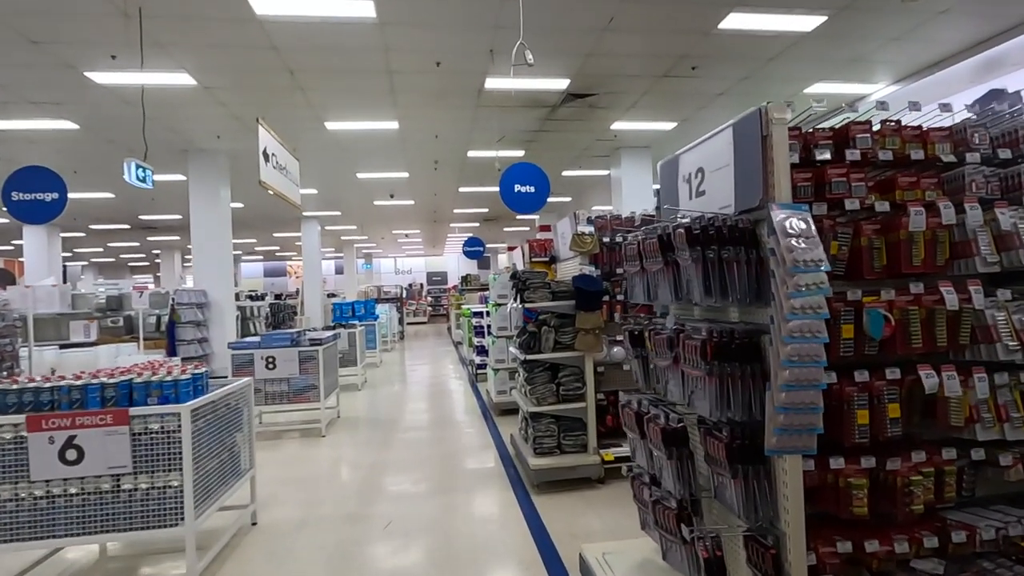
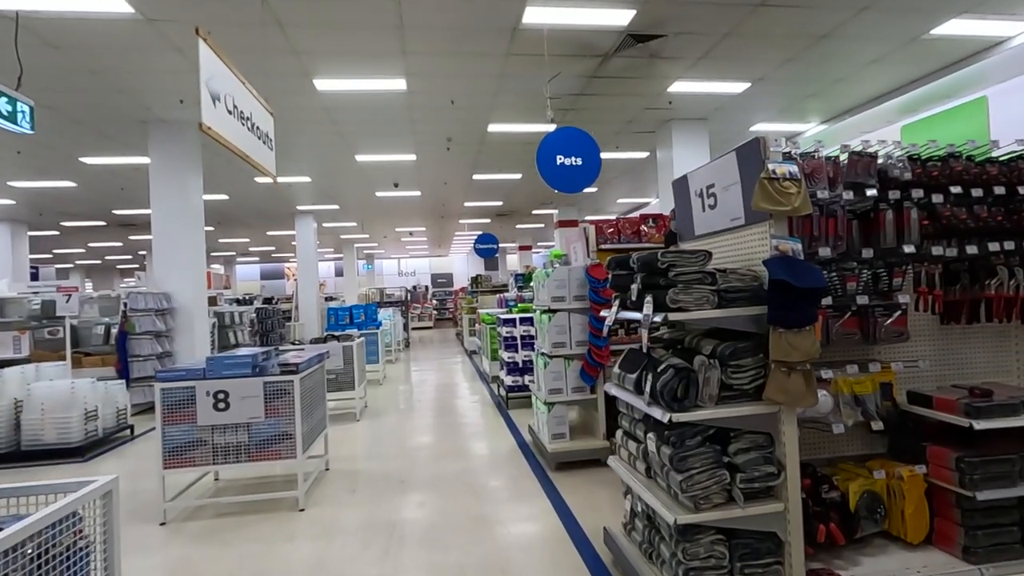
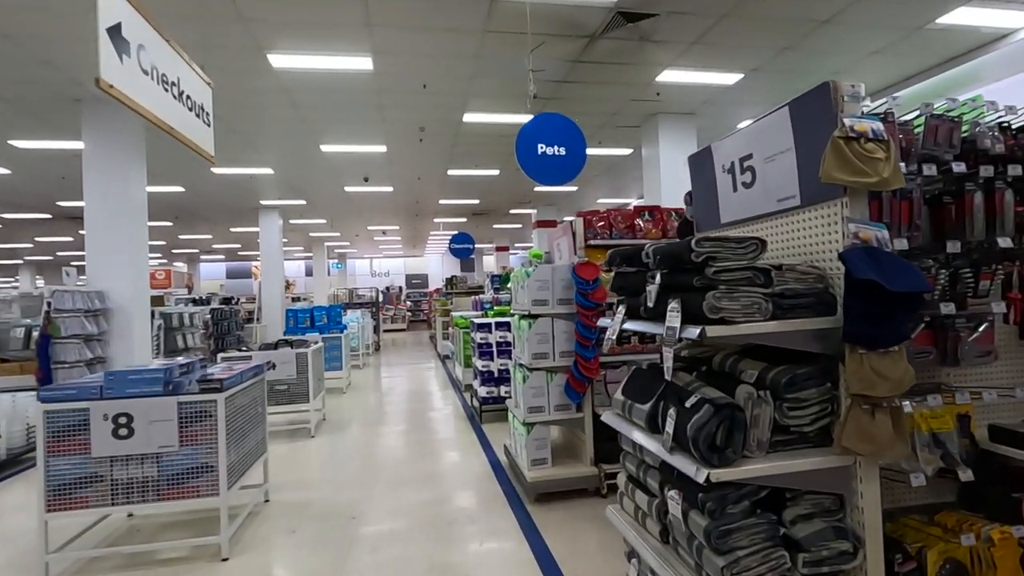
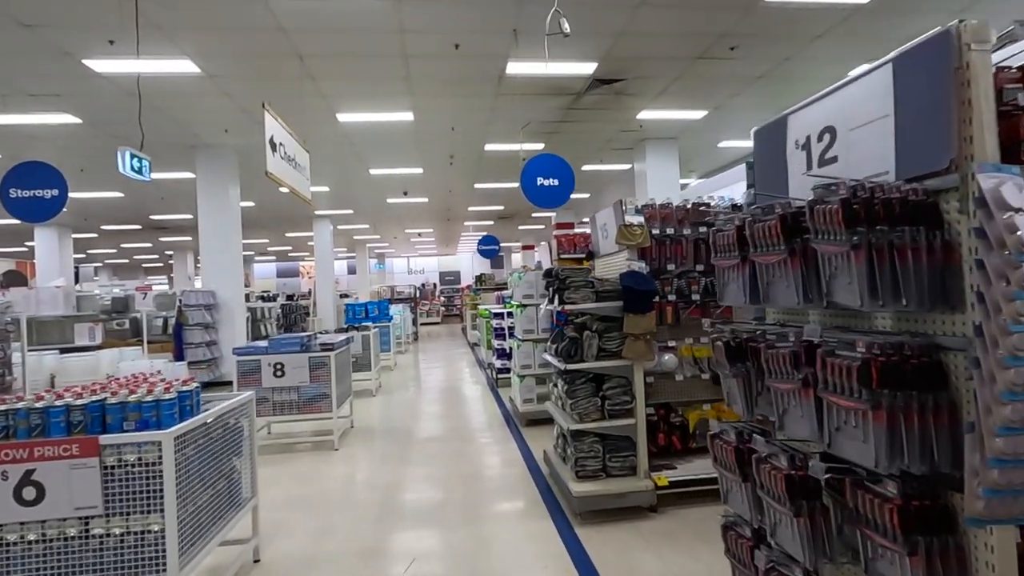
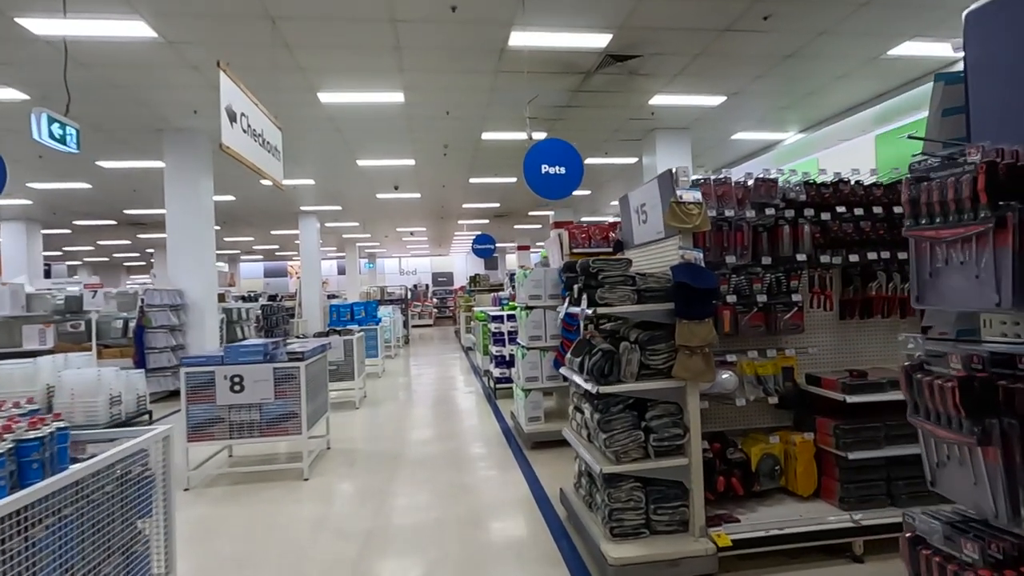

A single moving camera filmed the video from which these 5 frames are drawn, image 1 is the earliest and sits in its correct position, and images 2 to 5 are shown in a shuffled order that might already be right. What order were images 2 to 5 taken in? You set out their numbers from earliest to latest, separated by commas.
4, 5, 2, 3
